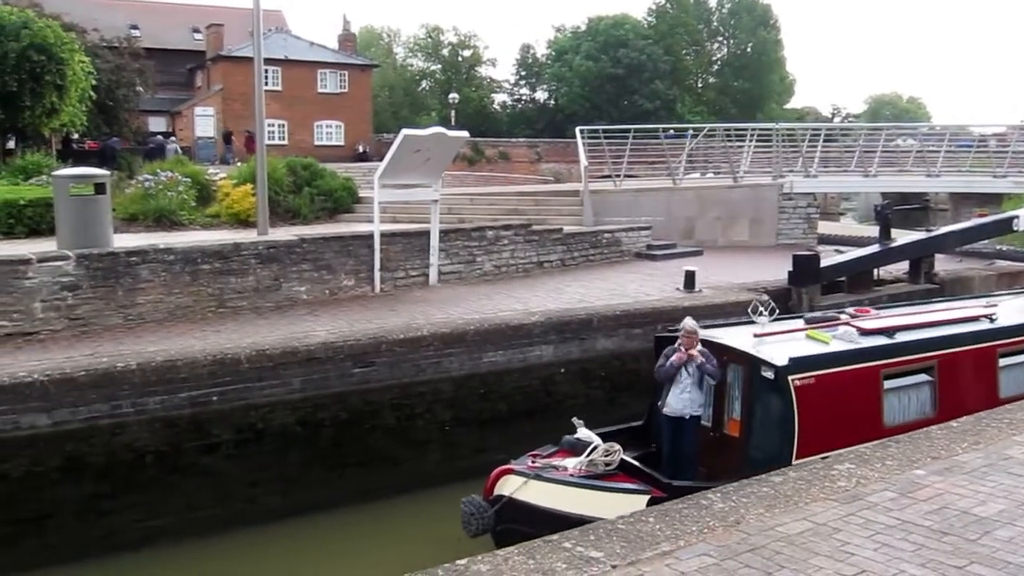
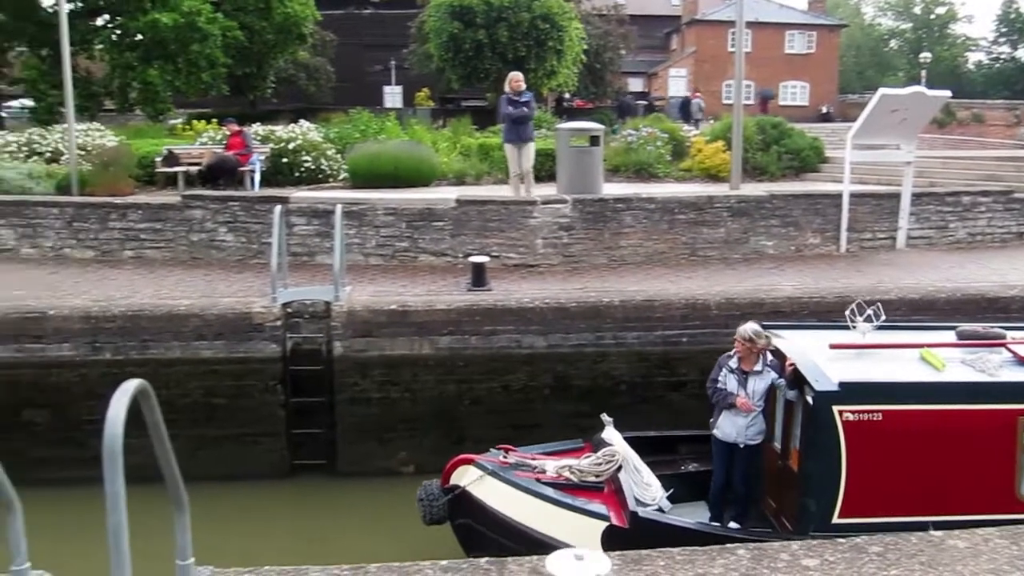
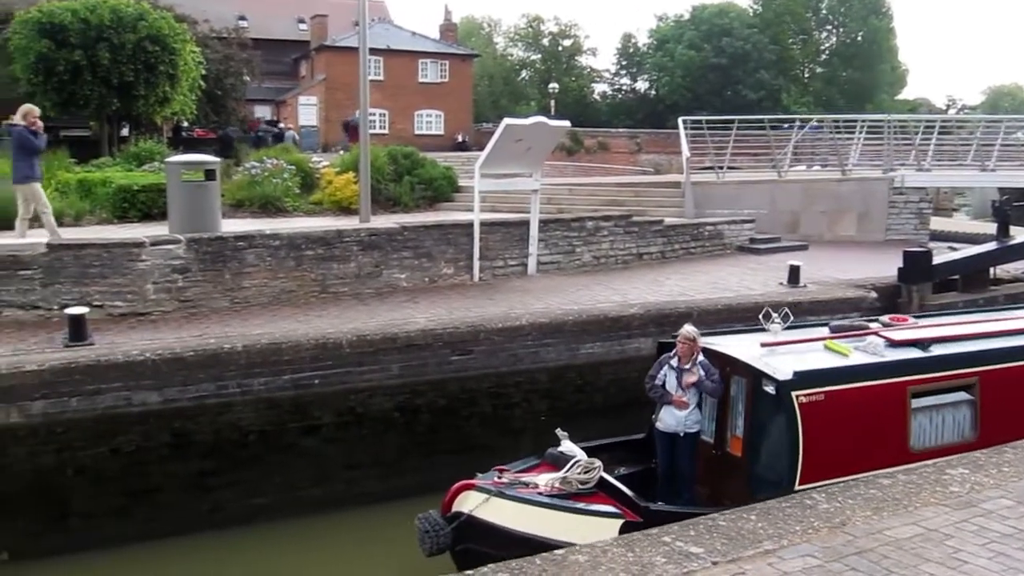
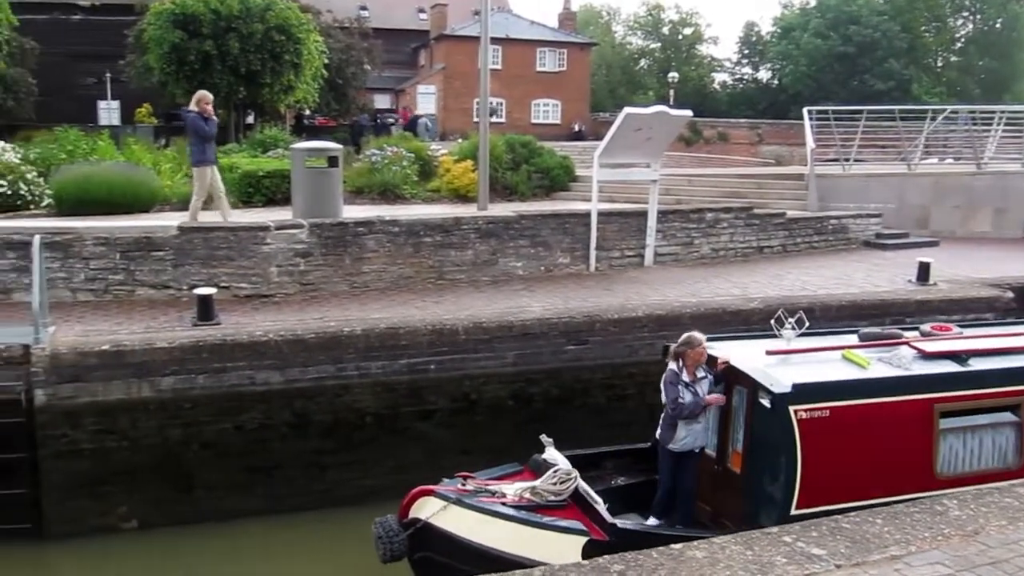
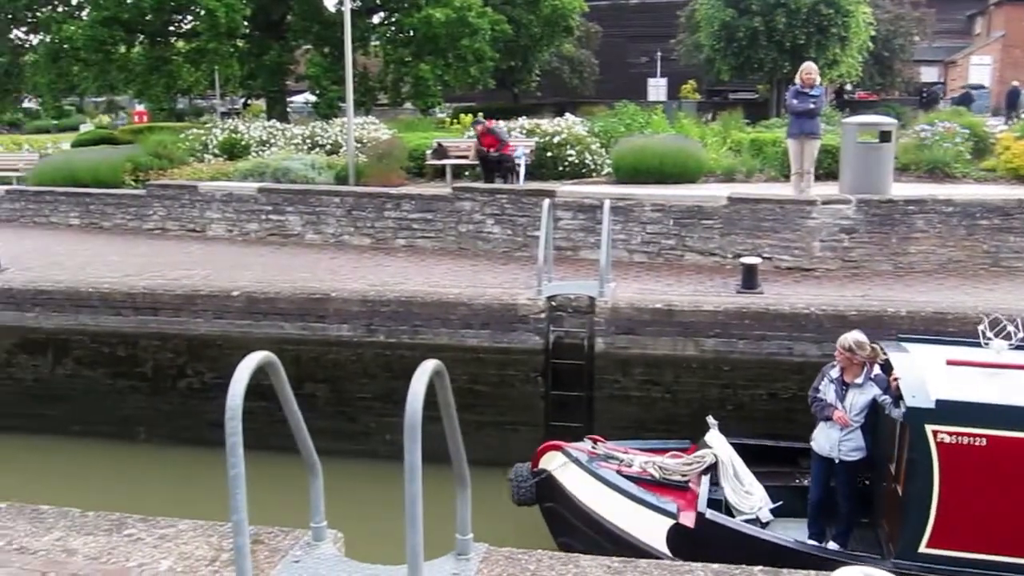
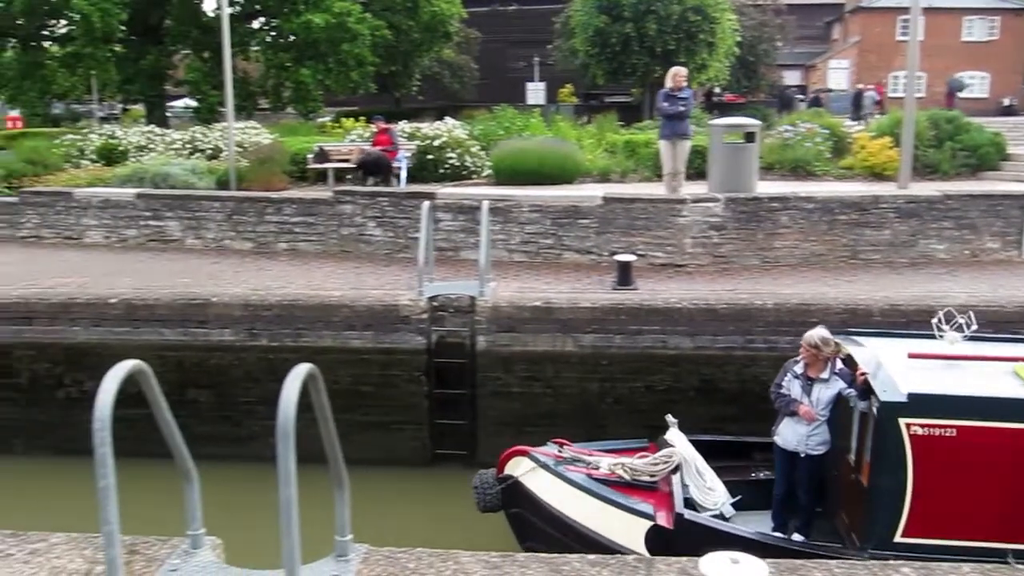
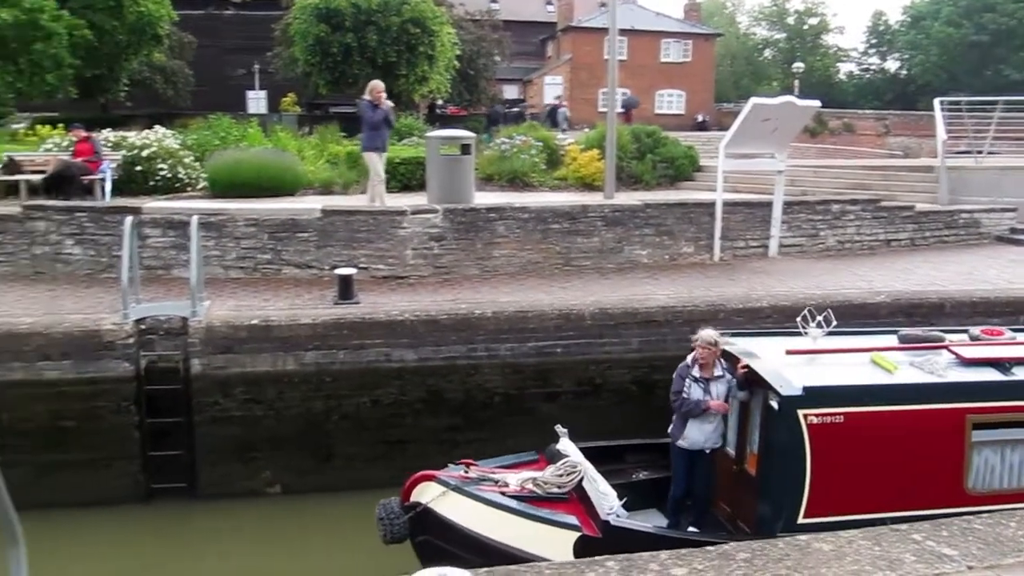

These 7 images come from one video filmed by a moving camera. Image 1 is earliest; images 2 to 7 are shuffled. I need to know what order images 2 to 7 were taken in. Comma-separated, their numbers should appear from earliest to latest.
3, 4, 7, 2, 6, 5
